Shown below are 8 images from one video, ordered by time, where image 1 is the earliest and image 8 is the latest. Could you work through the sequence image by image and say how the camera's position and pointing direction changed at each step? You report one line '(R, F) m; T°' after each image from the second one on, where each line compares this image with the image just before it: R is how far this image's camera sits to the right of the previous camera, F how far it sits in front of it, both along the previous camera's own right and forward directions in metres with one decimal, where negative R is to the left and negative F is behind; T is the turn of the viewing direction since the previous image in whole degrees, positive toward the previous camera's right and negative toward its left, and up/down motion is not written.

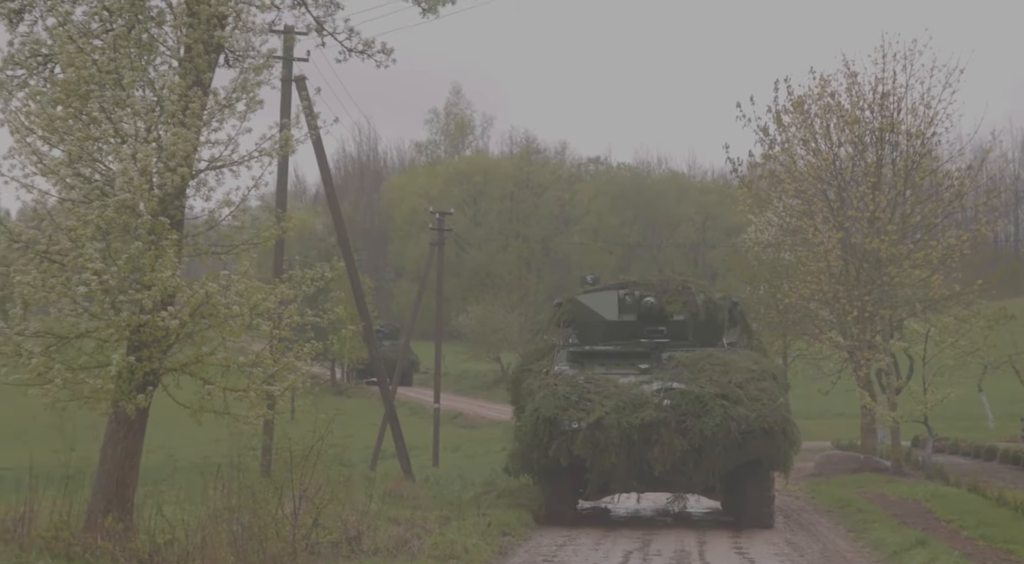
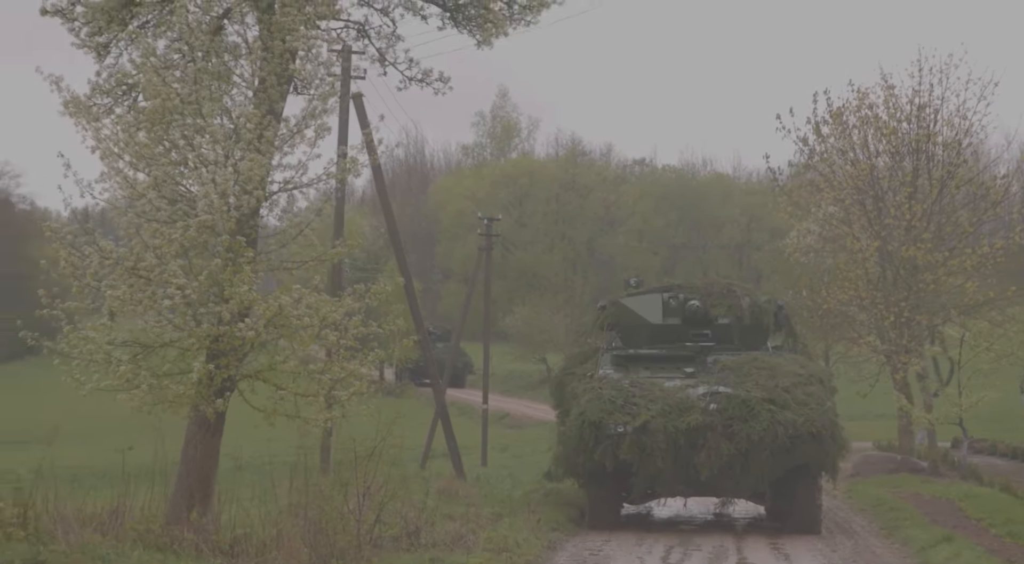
(0.0, -1.1) m; -1°
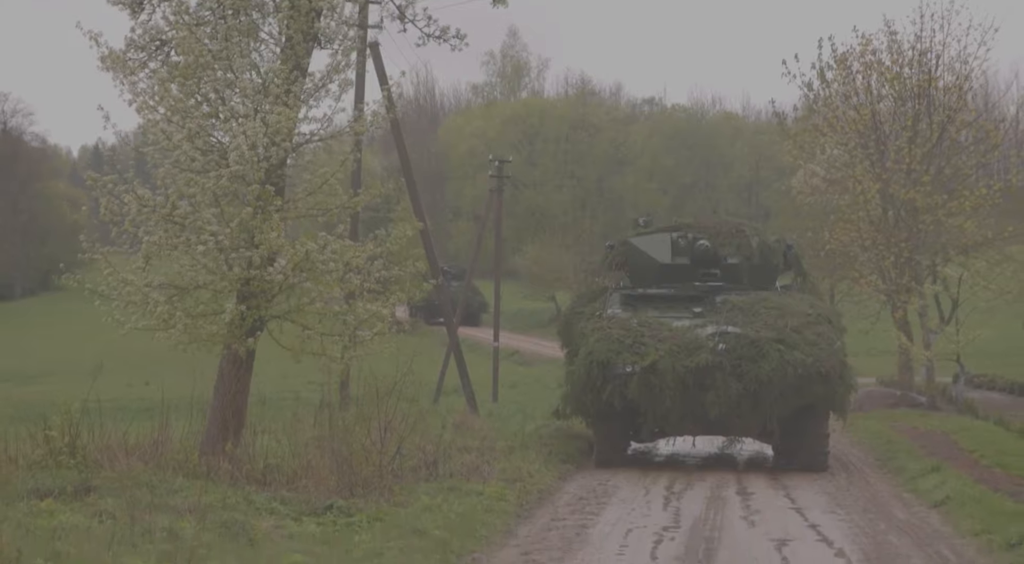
(0.0, -0.9) m; 0°
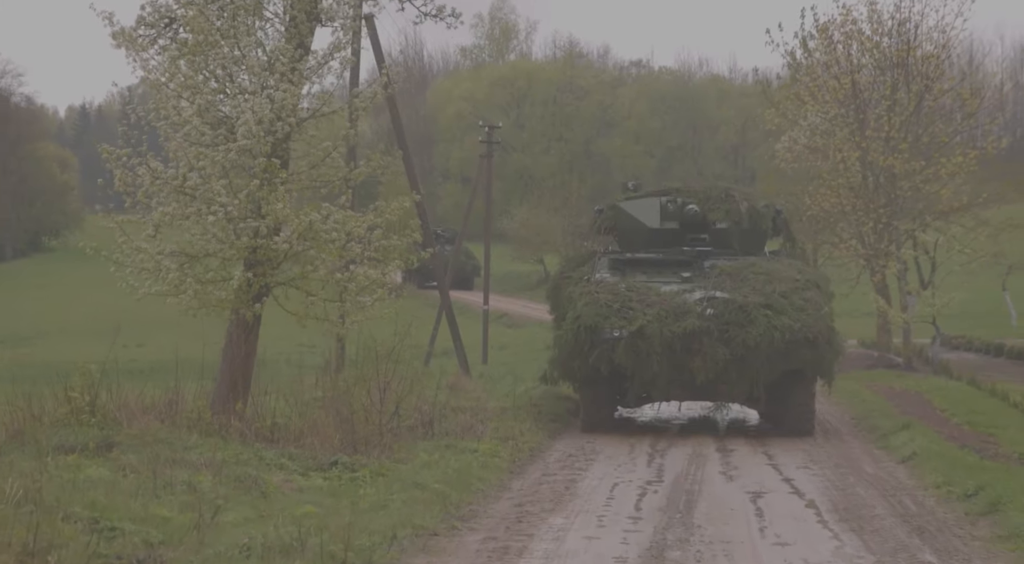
(-0.1, -0.9) m; 0°
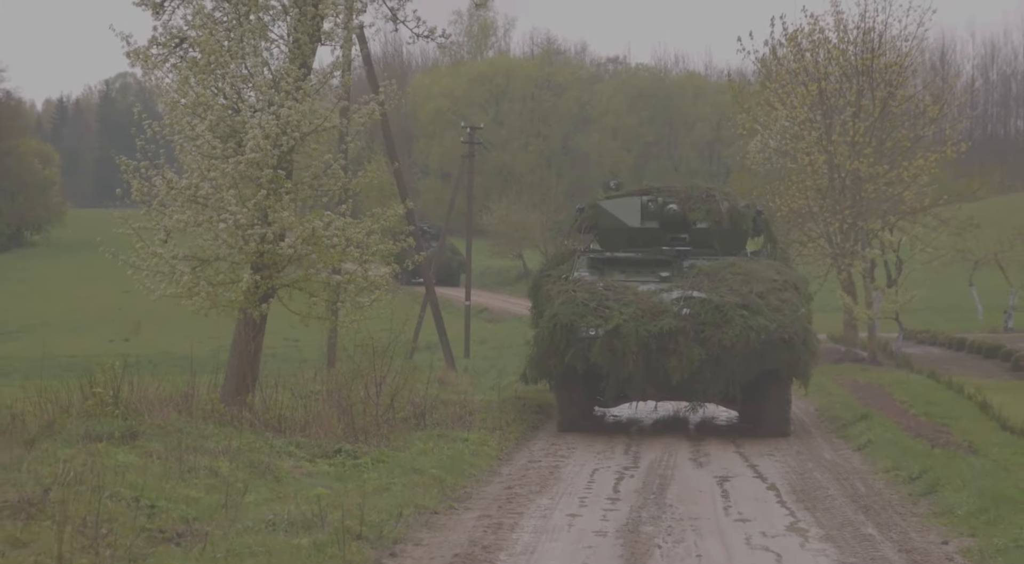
(-0.1, -1.4) m; +1°
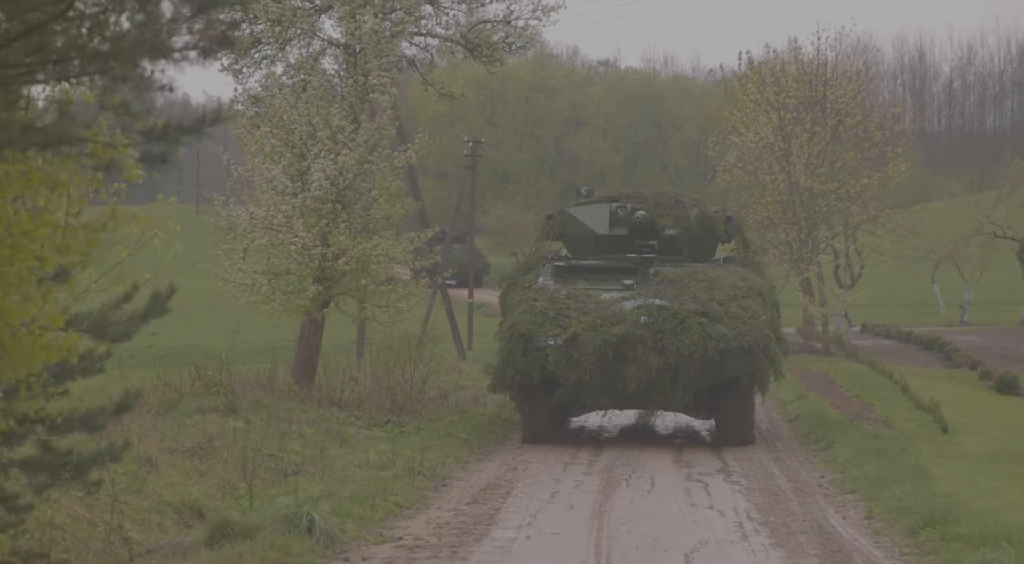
(-0.2, -5.0) m; 0°
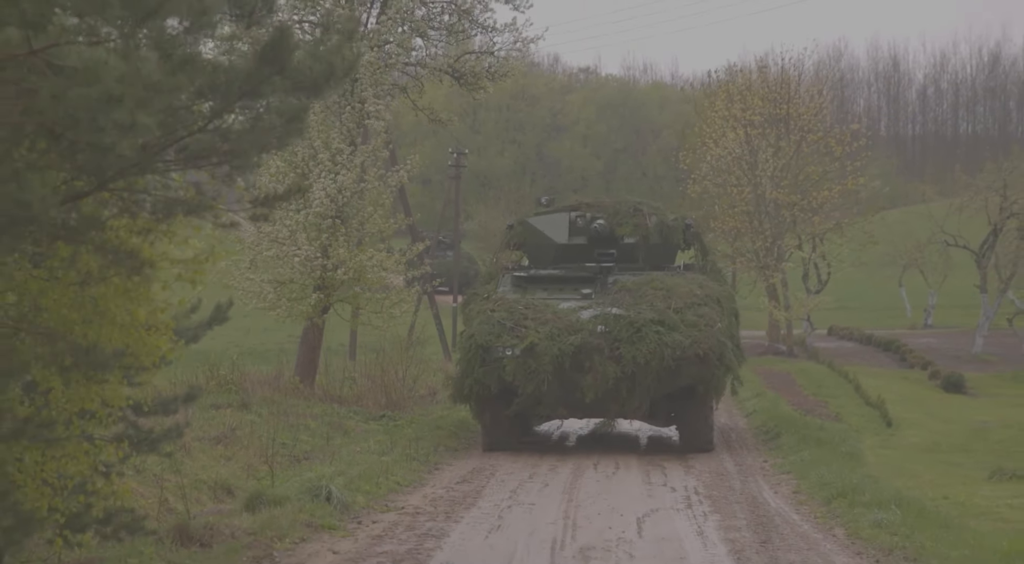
(0.0, -2.3) m; +1°
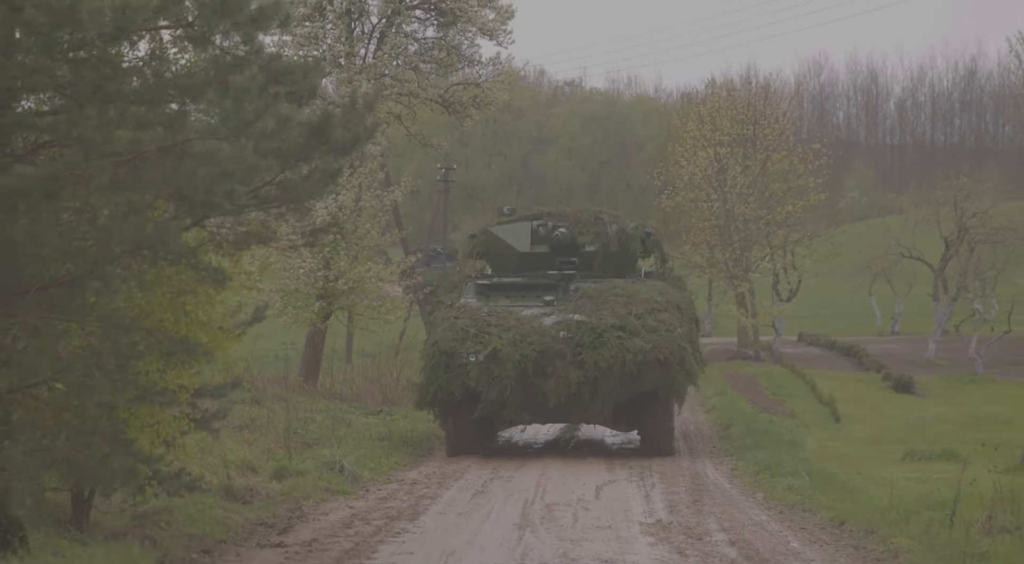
(+0.1, -2.8) m; 0°
